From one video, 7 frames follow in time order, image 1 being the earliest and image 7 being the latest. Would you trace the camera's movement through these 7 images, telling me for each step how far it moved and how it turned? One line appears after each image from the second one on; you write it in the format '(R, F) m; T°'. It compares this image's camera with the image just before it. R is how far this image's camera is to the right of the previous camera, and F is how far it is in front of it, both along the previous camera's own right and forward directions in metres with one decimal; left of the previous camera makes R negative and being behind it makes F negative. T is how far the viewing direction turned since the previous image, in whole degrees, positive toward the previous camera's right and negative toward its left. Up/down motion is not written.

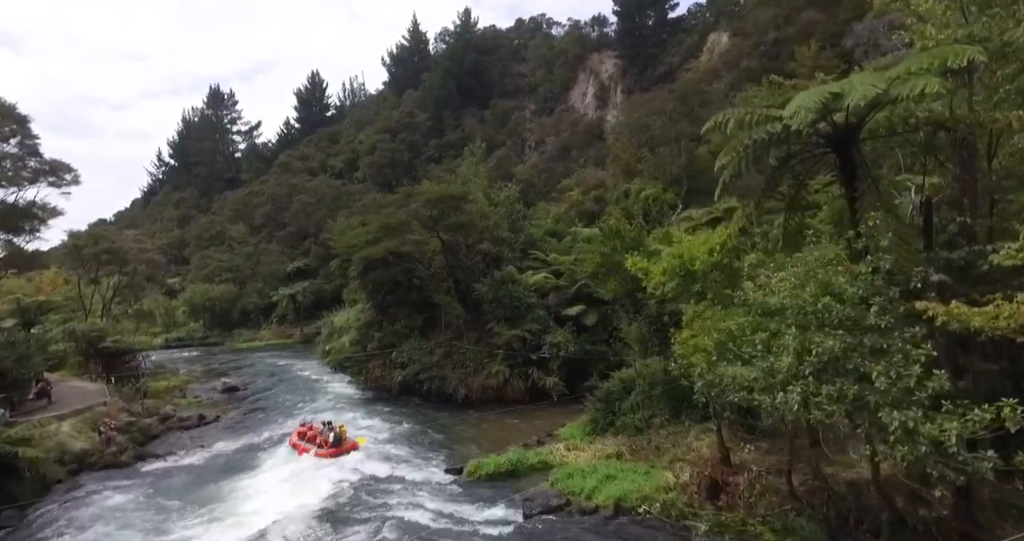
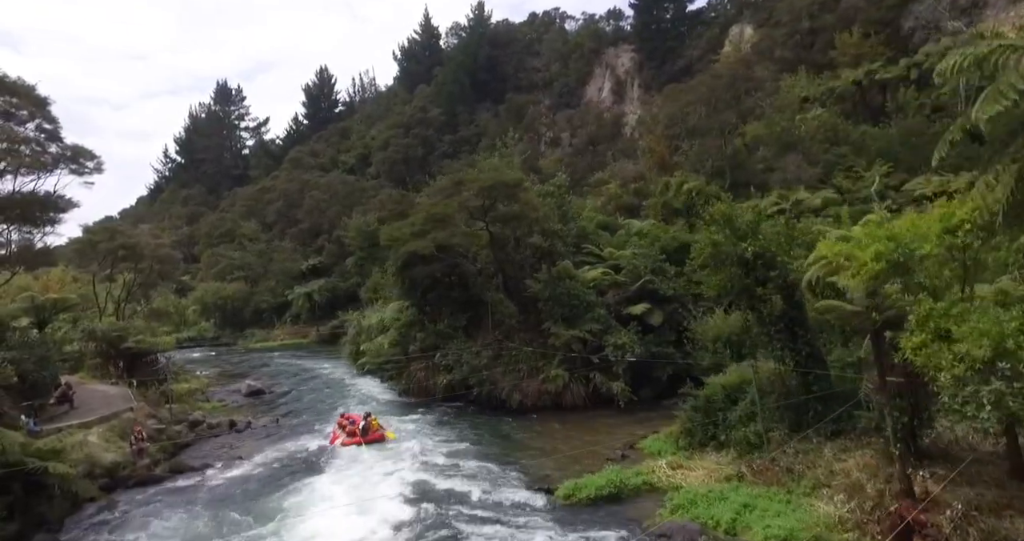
(-1.5, +1.4) m; 0°
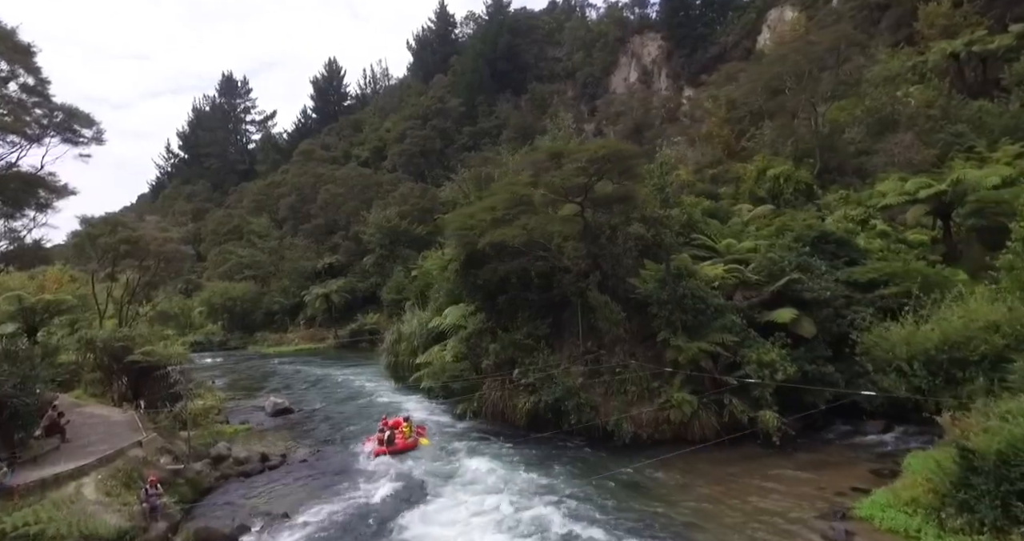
(-2.3, +3.5) m; 0°
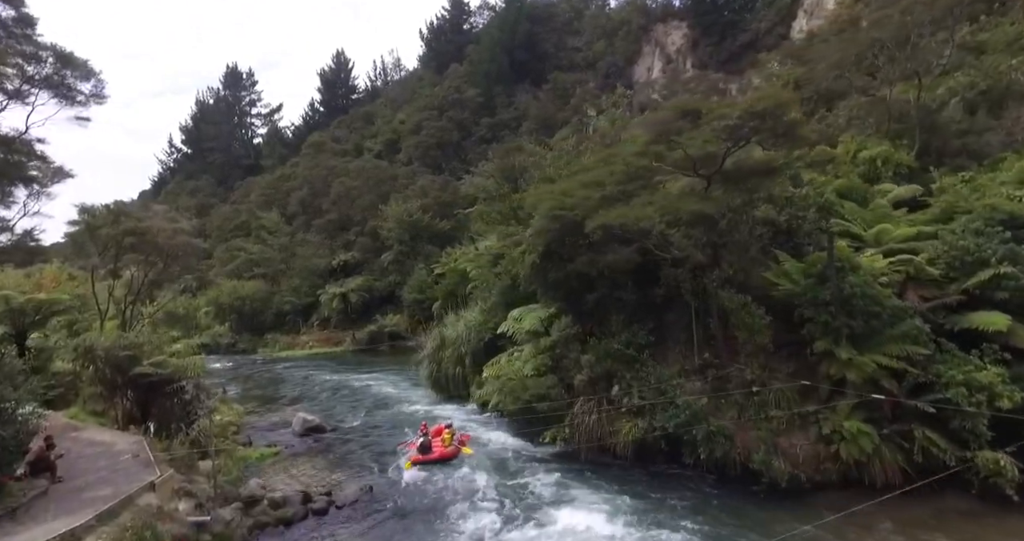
(-1.9, +2.9) m; 0°
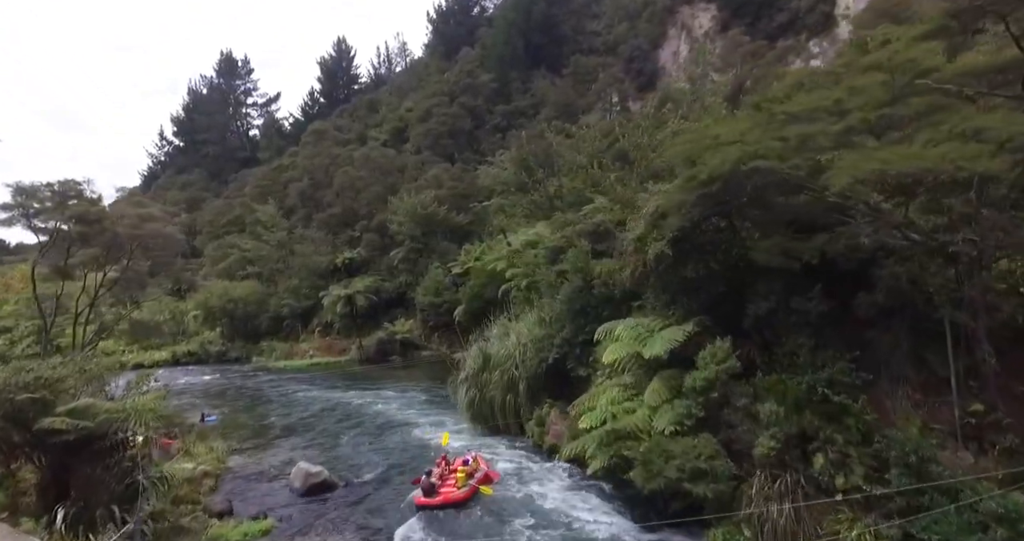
(-1.7, +4.9) m; 0°
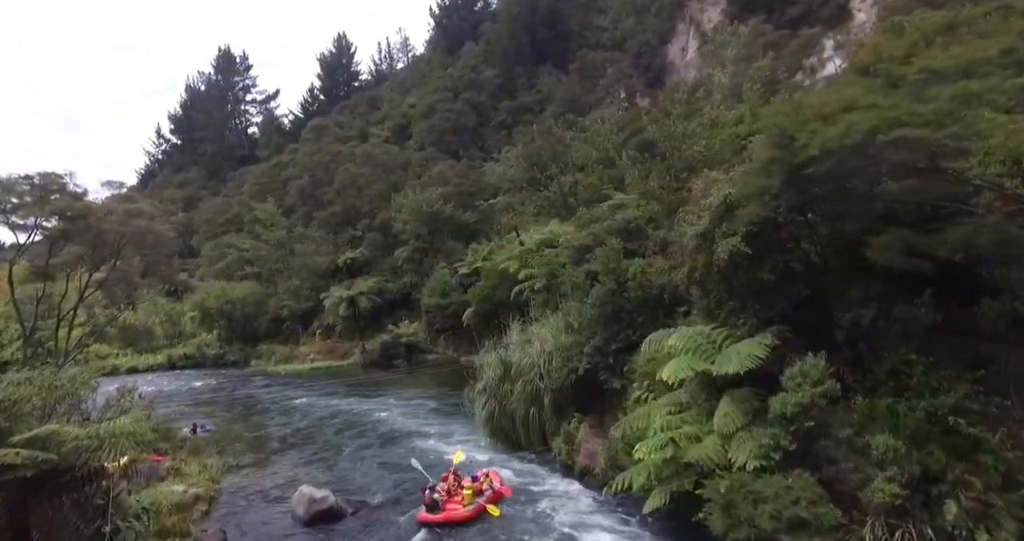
(-0.6, +1.5) m; 0°
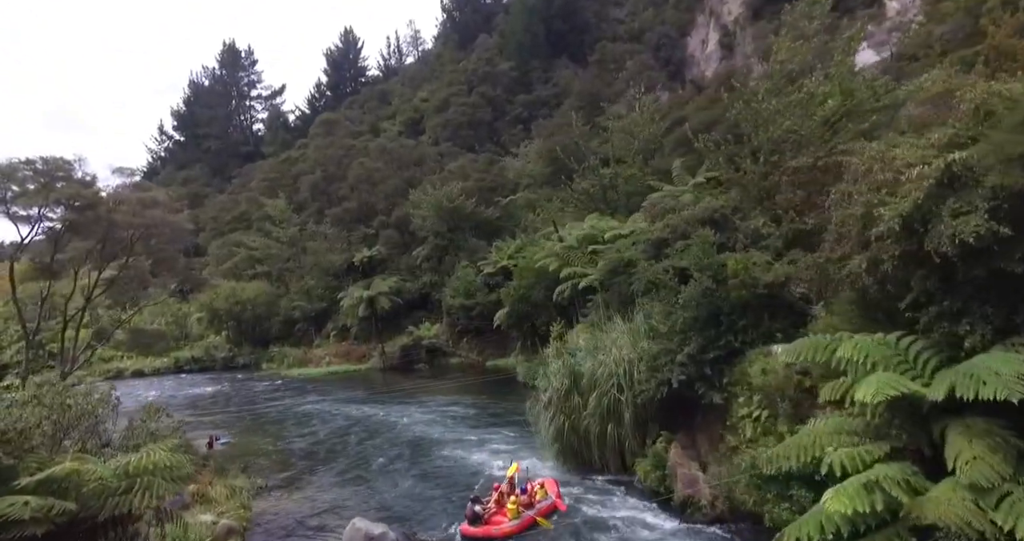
(-1.5, +1.9) m; 0°
